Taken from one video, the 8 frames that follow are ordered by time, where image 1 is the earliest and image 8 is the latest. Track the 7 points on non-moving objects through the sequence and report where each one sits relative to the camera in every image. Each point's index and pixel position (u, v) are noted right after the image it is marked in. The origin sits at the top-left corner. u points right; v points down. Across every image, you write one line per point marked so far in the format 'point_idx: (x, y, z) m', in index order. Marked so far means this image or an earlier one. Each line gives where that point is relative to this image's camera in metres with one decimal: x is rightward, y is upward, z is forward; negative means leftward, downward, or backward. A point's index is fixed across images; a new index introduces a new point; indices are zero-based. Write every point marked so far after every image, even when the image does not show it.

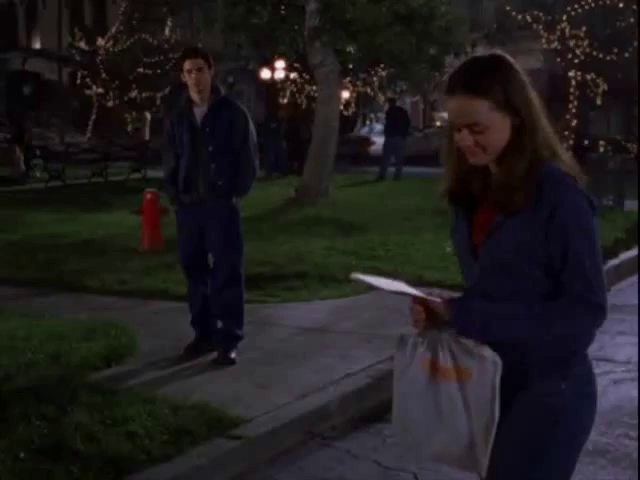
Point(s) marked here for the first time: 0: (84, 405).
0: (-1.2, -0.8, +6.5) m
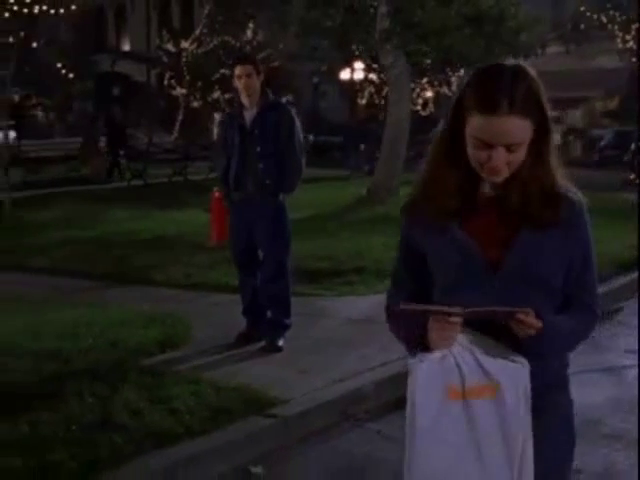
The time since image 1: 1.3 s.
0: (-1.0, -0.8, +7.1) m
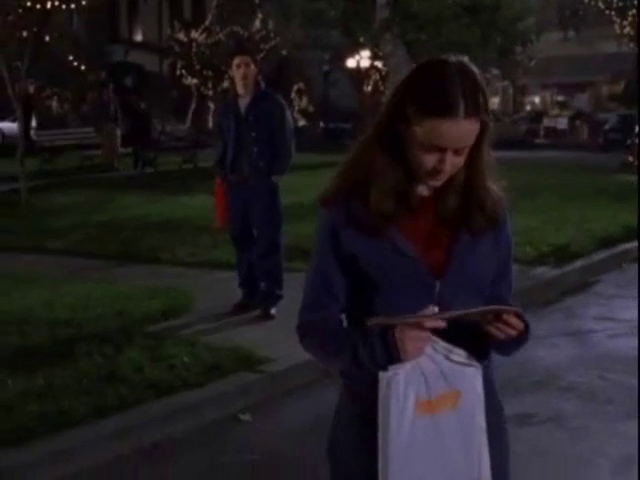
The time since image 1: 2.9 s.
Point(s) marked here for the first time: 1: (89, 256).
0: (-1.2, -0.7, +7.9) m
1: (-2.4, -0.2, +13.1) m
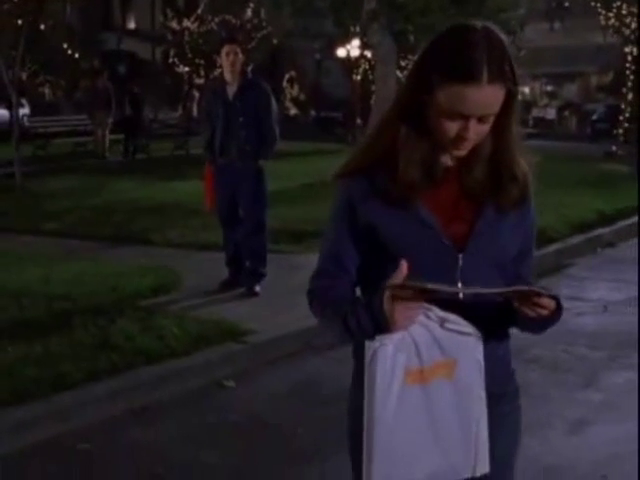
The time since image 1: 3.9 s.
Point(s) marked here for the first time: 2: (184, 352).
0: (-1.3, -0.5, +8.5) m
1: (-2.6, 0.0, +13.6) m
2: (-0.8, -0.7, +7.8) m
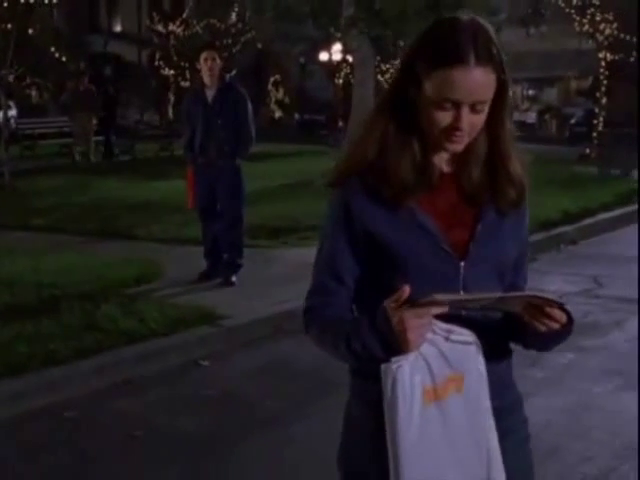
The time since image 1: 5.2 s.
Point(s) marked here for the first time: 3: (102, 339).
0: (-1.5, -0.5, +9.1) m
1: (-2.8, +0.1, +14.3) m
2: (-1.1, -0.6, +8.5) m
3: (-1.4, -0.6, +8.2) m
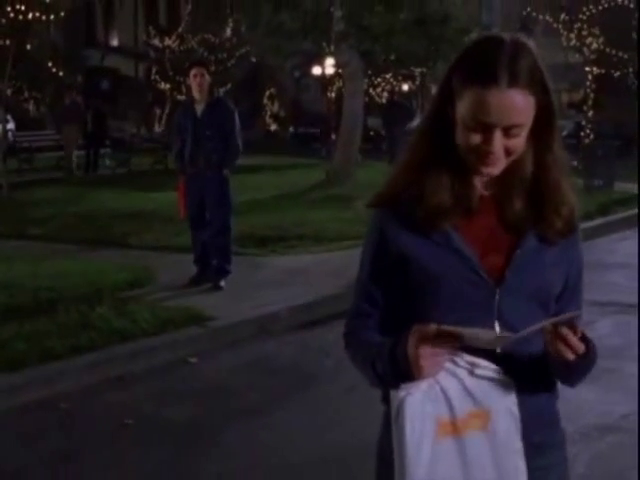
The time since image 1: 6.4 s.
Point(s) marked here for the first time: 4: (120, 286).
0: (-1.6, -0.5, +9.7) m
1: (-3.0, 0.0, +14.8) m
2: (-1.2, -0.7, +9.0) m
3: (-1.5, -0.7, +8.7) m
4: (-1.7, -0.4, +10.9) m
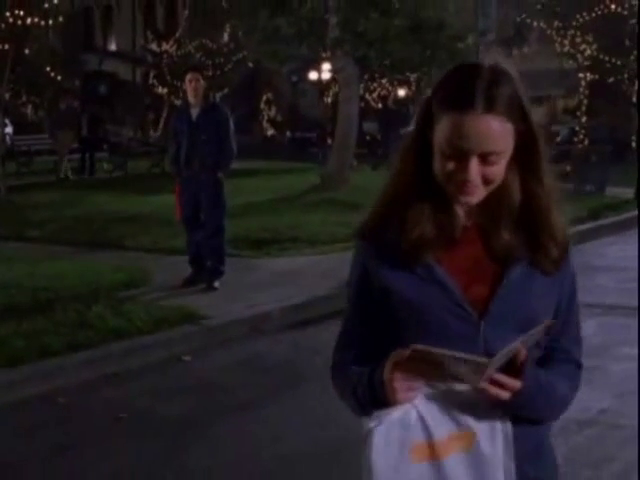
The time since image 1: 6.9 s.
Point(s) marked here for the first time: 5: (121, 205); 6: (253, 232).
0: (-1.7, -0.5, +9.9) m
1: (-3.1, 0.0, +15.1) m
2: (-1.3, -0.7, +9.3) m
3: (-1.6, -0.7, +8.9) m
4: (-1.8, -0.4, +11.2) m
5: (-3.1, +0.5, +19.6) m
6: (-0.9, +0.1, +15.9) m
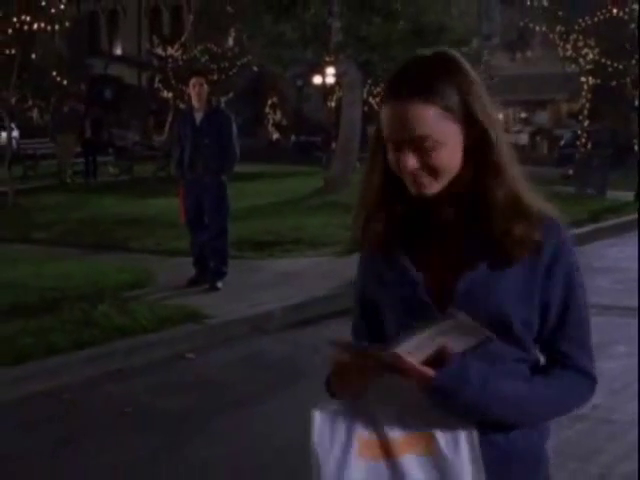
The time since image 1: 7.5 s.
0: (-1.7, -0.5, +10.2) m
1: (-3.0, -0.1, +15.3) m
2: (-1.3, -0.7, +9.5) m
3: (-1.6, -0.7, +9.2) m
4: (-1.8, -0.4, +11.4) m
5: (-3.1, +0.5, +19.8) m
6: (-0.8, +0.1, +16.1) m
